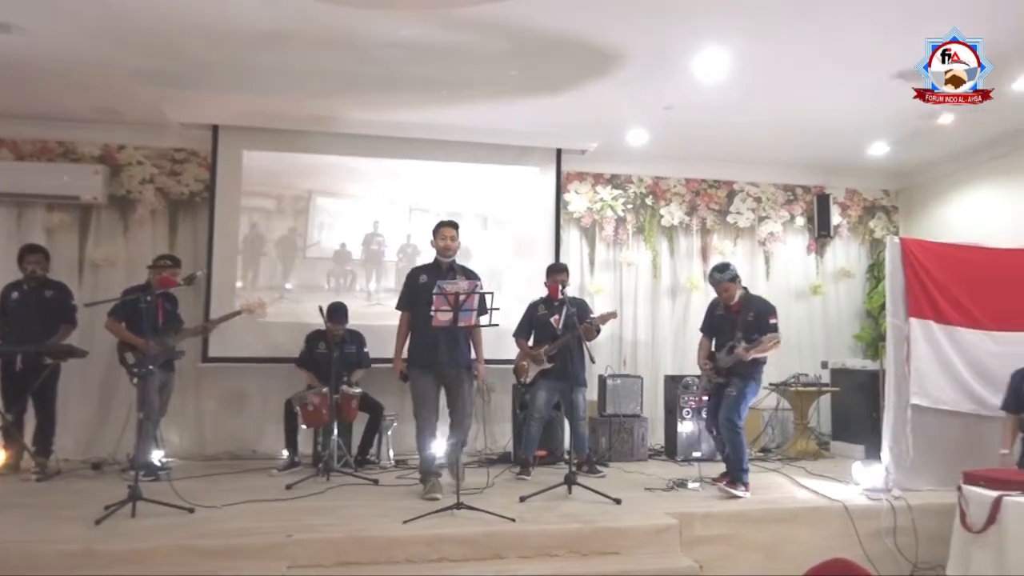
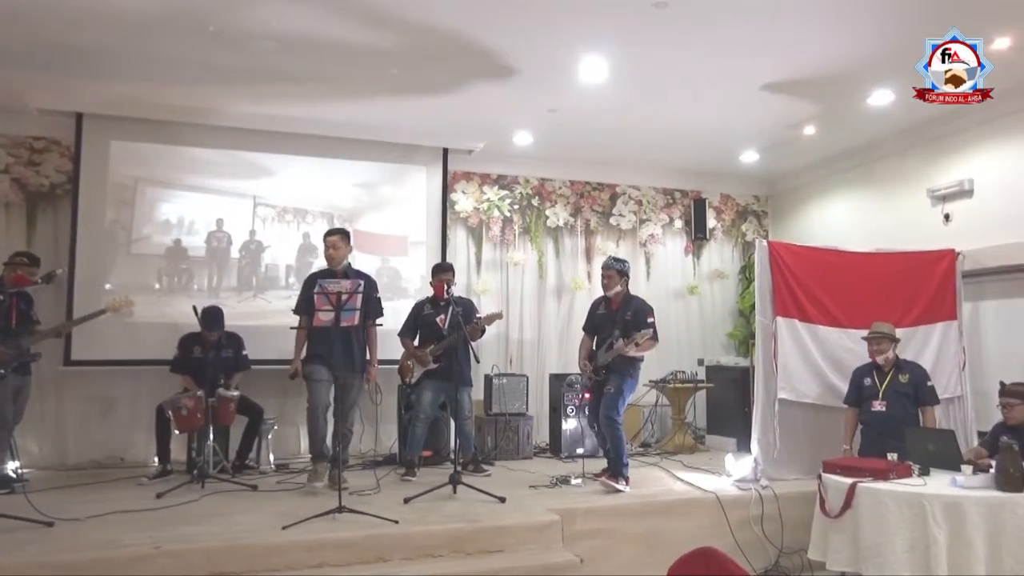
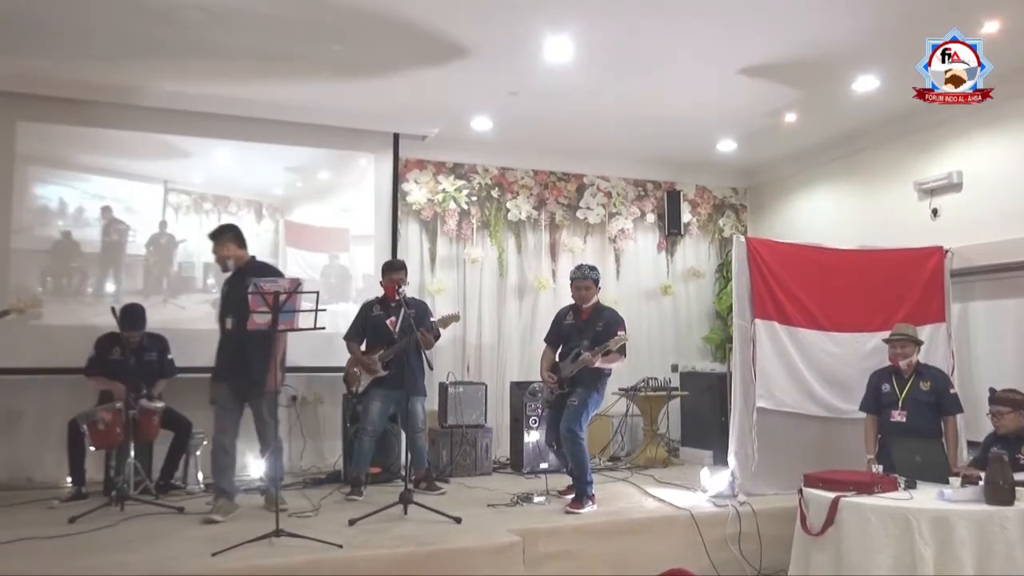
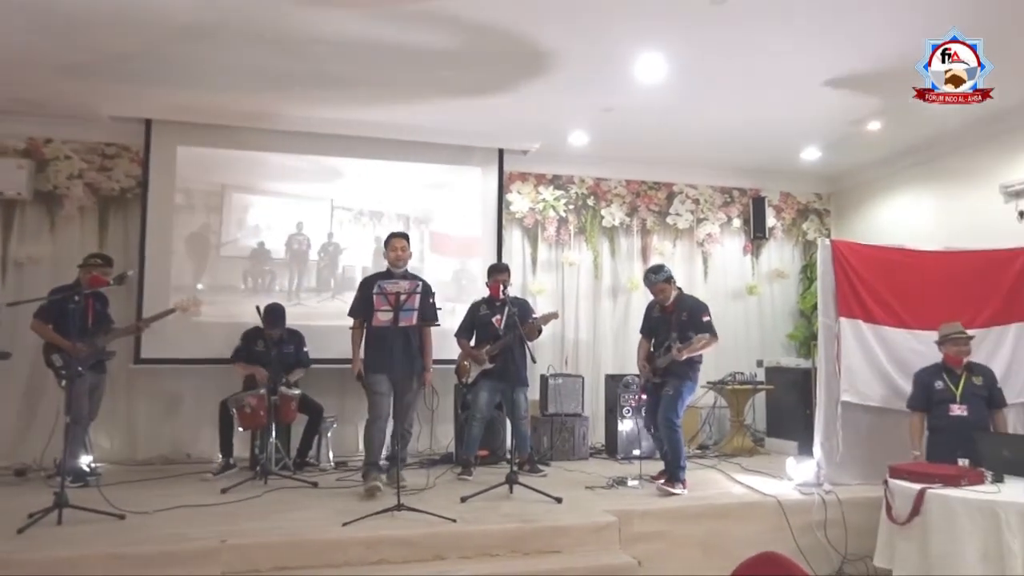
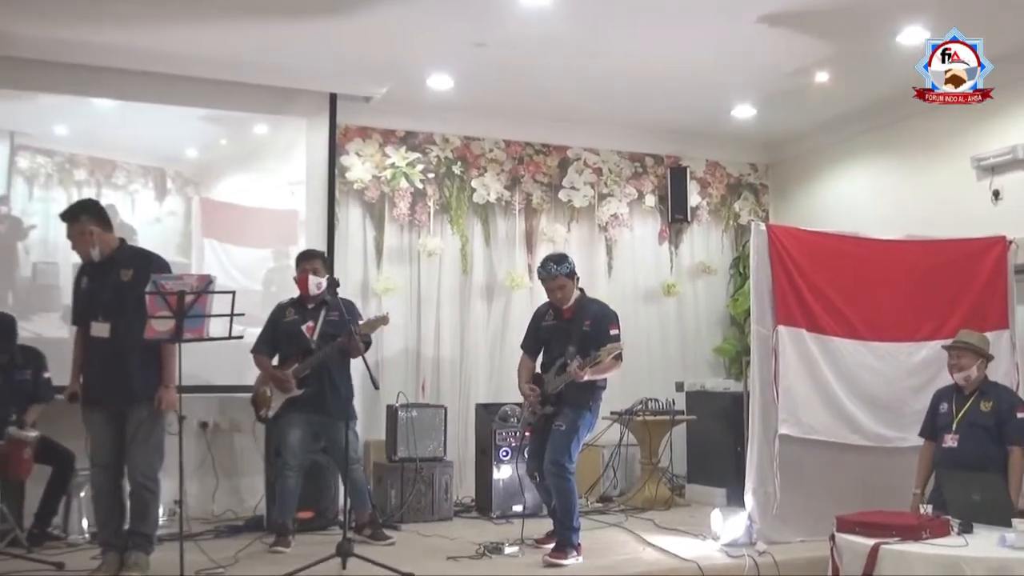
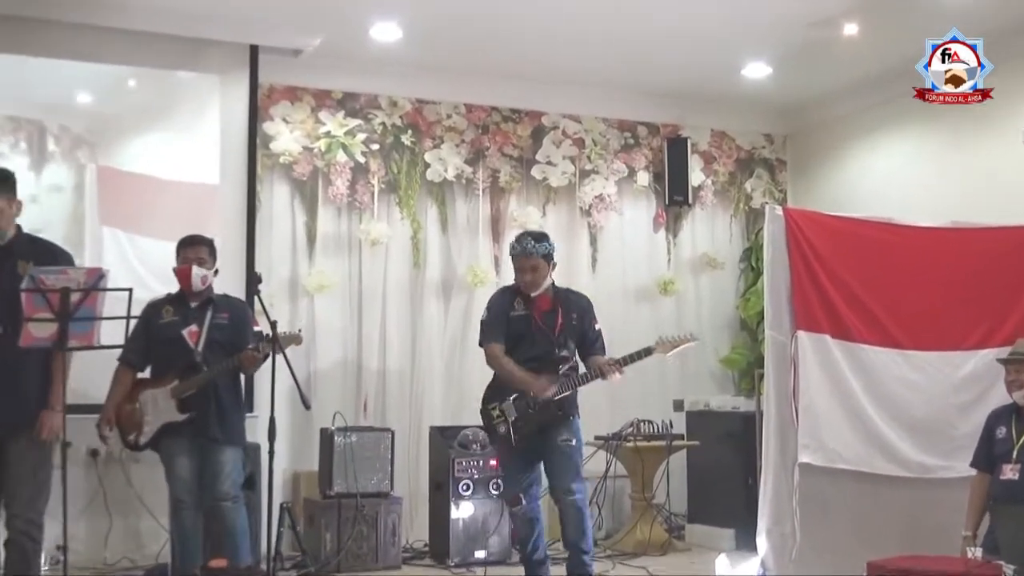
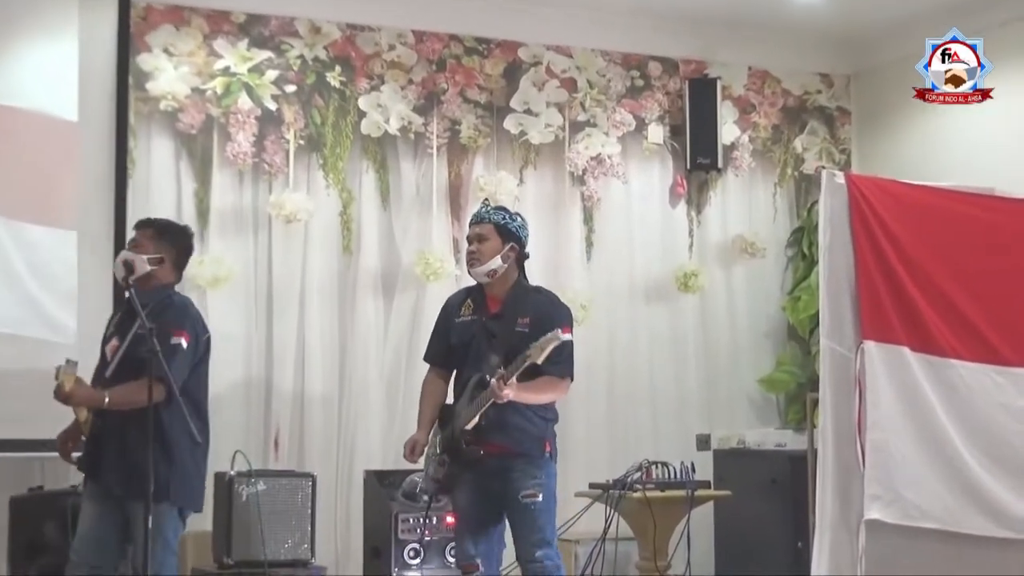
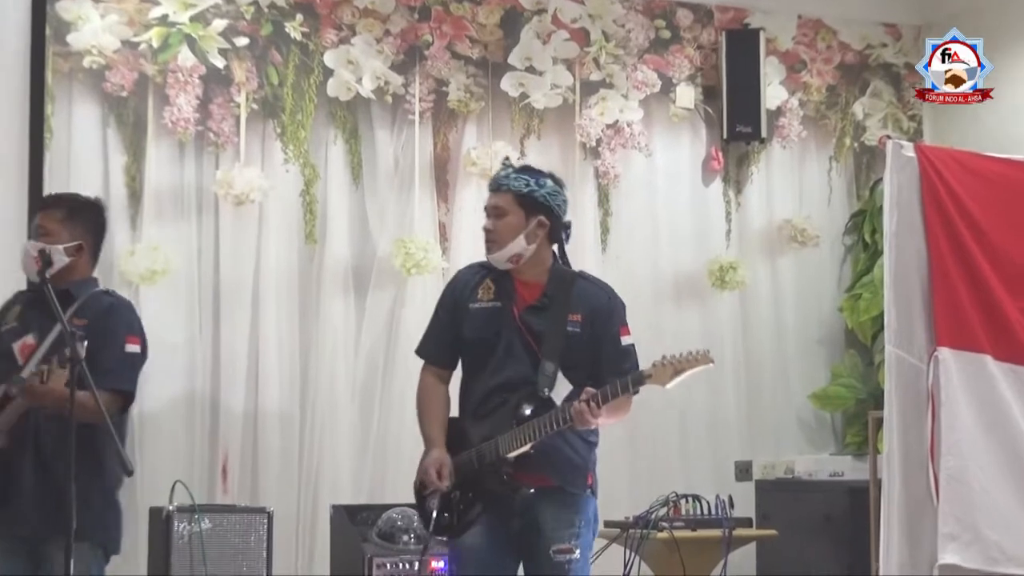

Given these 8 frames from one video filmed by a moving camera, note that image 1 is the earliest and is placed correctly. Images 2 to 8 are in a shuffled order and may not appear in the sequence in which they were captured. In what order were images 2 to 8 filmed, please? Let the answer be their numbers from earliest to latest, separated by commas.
4, 2, 3, 5, 6, 7, 8
